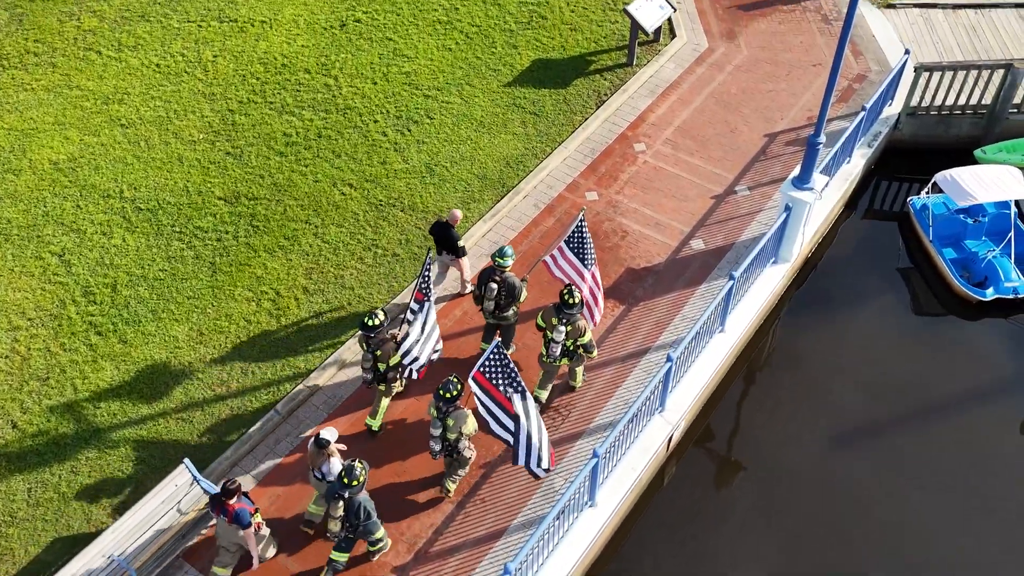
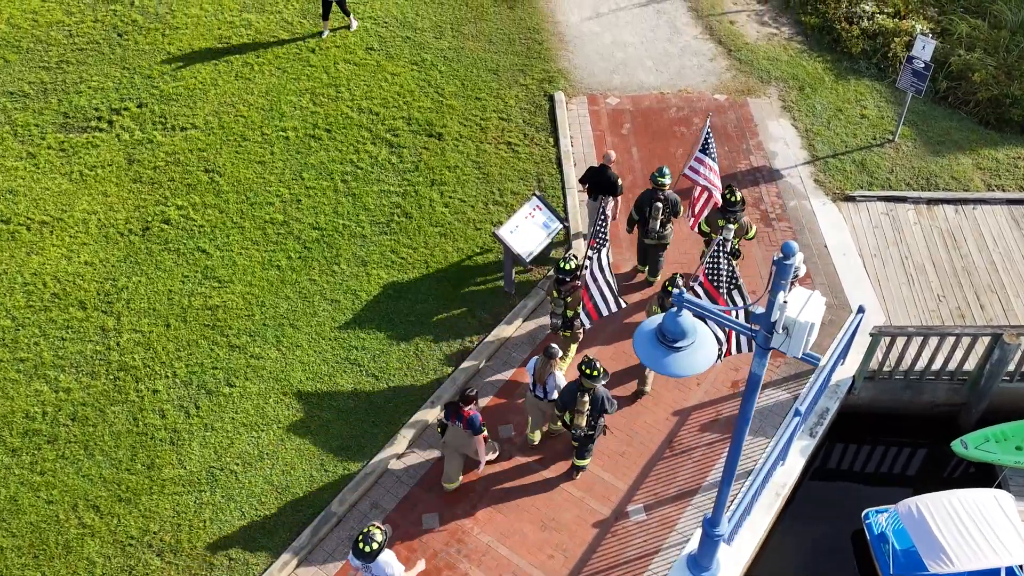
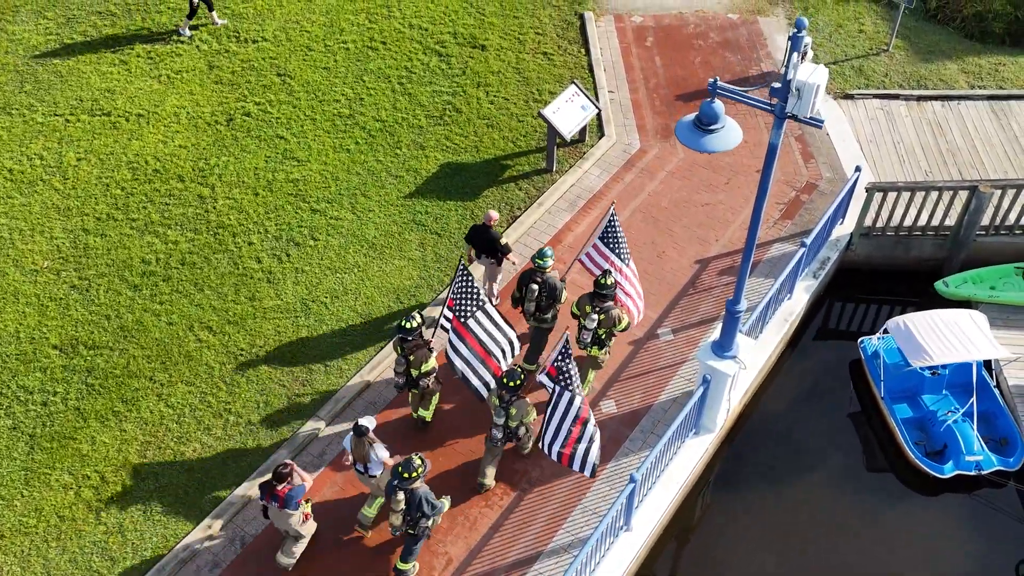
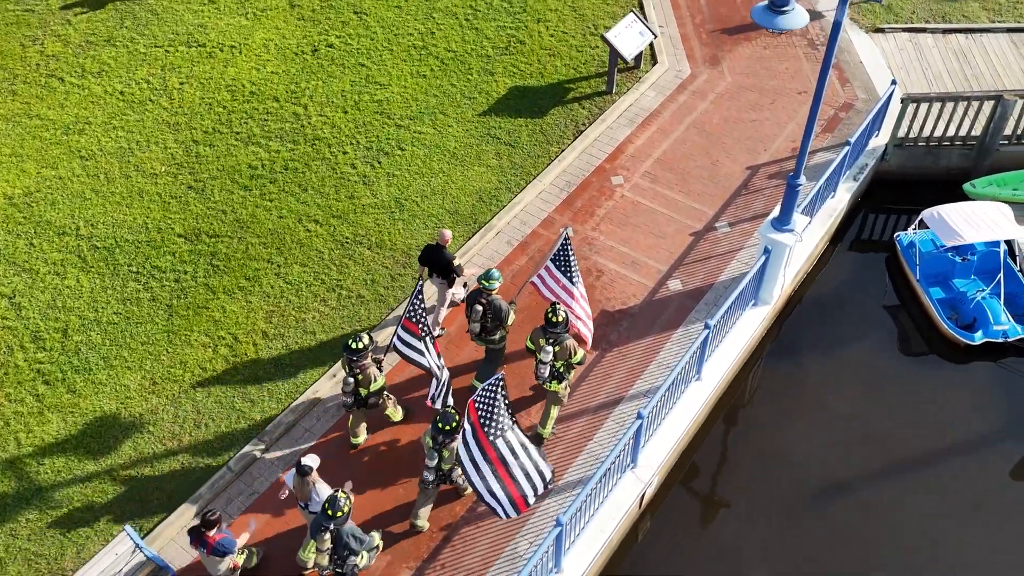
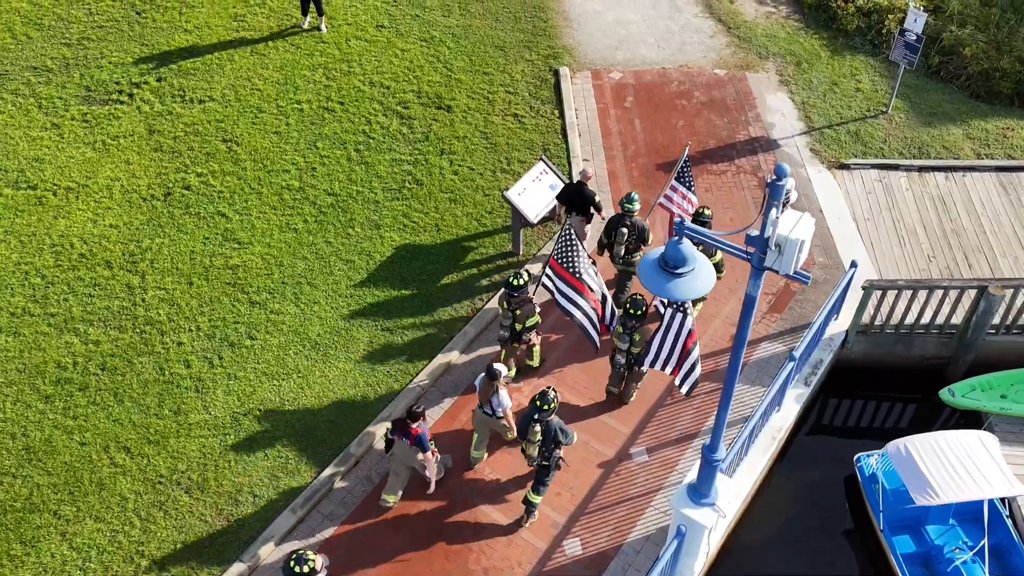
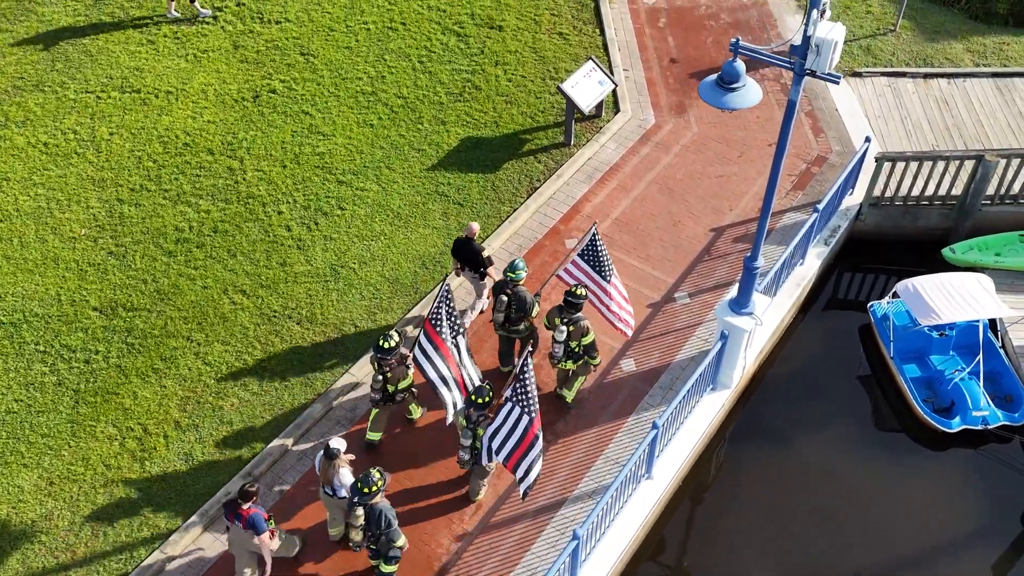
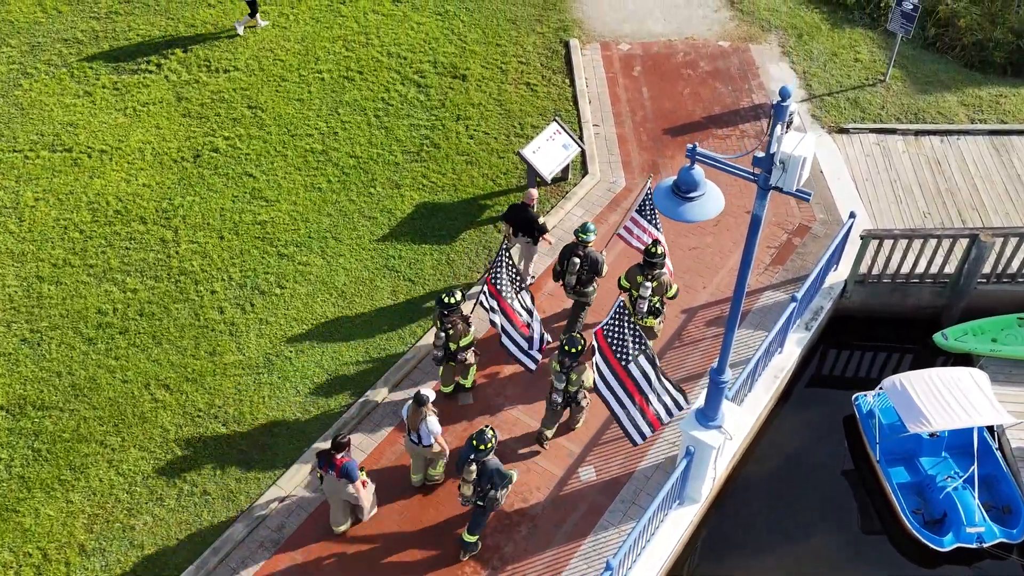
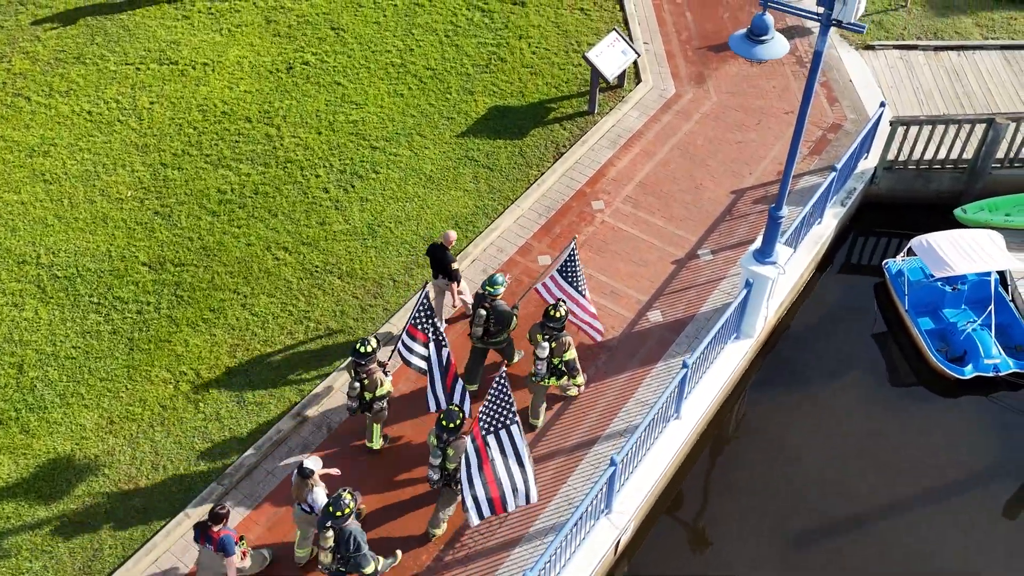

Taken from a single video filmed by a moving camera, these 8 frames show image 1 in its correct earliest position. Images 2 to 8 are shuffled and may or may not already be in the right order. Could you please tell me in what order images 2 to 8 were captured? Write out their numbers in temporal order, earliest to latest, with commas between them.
4, 8, 6, 3, 7, 5, 2
